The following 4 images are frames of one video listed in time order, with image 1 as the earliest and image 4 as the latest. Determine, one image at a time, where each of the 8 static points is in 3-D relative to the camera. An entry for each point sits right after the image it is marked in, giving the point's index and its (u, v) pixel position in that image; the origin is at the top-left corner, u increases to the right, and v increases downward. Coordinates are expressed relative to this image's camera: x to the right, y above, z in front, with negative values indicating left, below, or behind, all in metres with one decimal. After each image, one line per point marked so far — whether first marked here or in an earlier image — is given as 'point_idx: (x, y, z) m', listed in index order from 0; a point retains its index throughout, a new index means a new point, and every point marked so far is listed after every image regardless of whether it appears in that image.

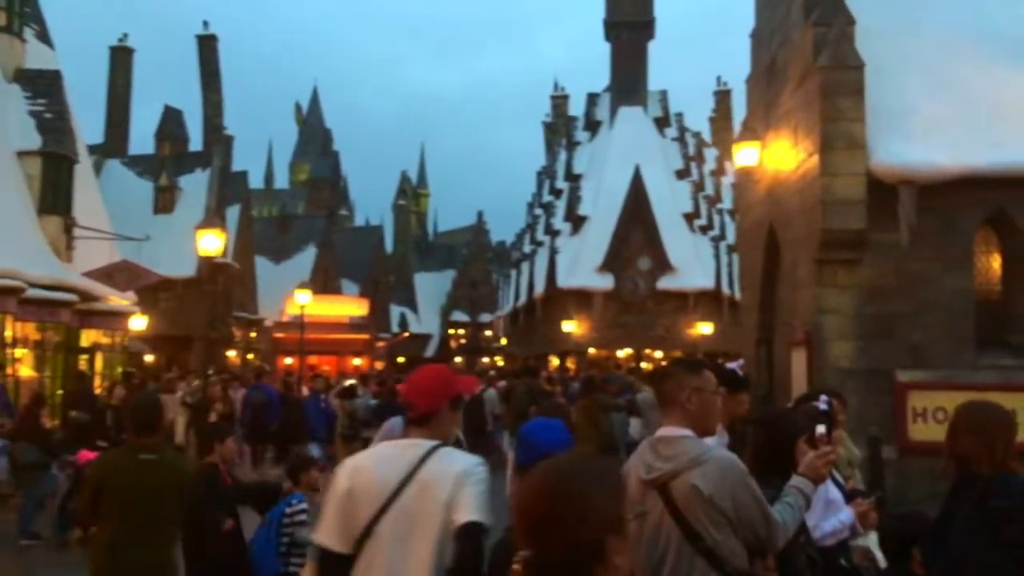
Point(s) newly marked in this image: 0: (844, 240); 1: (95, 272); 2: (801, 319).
0: (+3.7, +0.5, +12.5) m
1: (-7.9, +0.2, +21.9) m
2: (+3.4, -0.4, +13.5) m
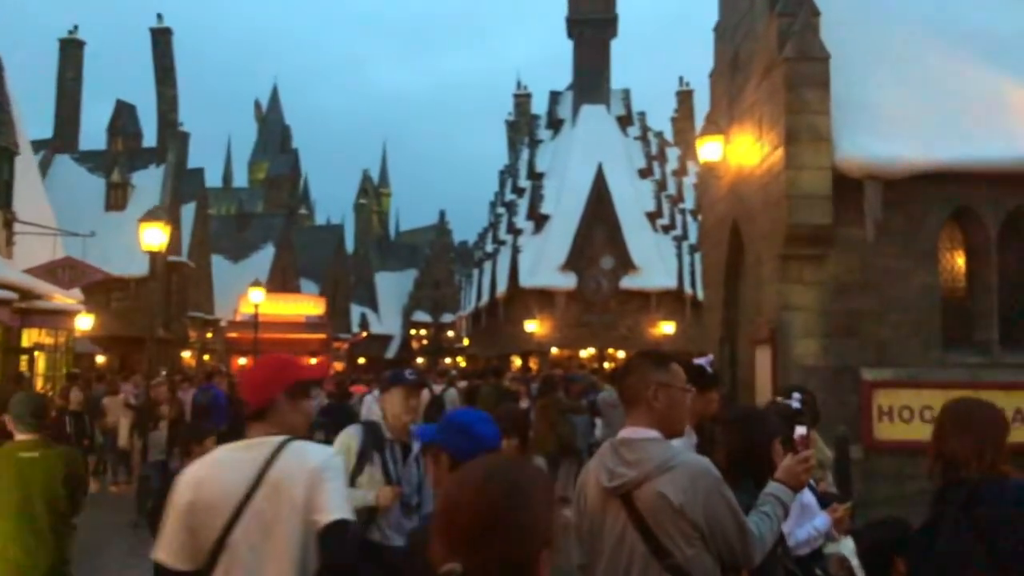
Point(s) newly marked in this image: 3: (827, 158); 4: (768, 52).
0: (+3.2, +0.6, +12.2) m
1: (-8.7, +0.3, +21.3) m
2: (+3.0, -0.3, +13.2) m
3: (+3.4, +1.4, +12.2) m
4: (+3.0, +2.8, +13.4) m
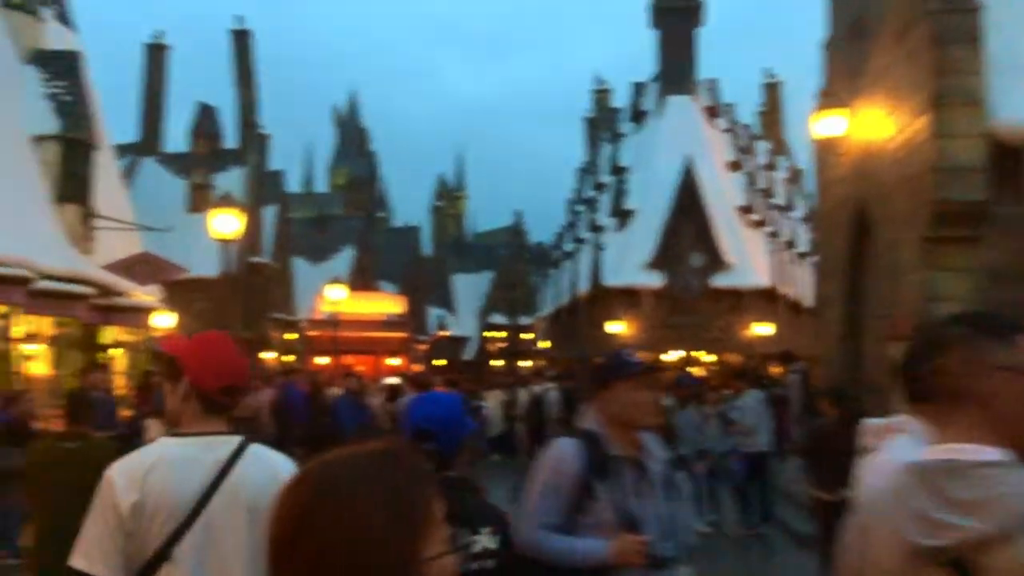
0: (+4.2, +0.7, +10.6) m
1: (-7.0, +0.3, +20.4) m
2: (+4.0, -0.2, +11.6) m
3: (+4.4, +1.5, +10.6) m
4: (+4.1, +2.9, +11.8) m
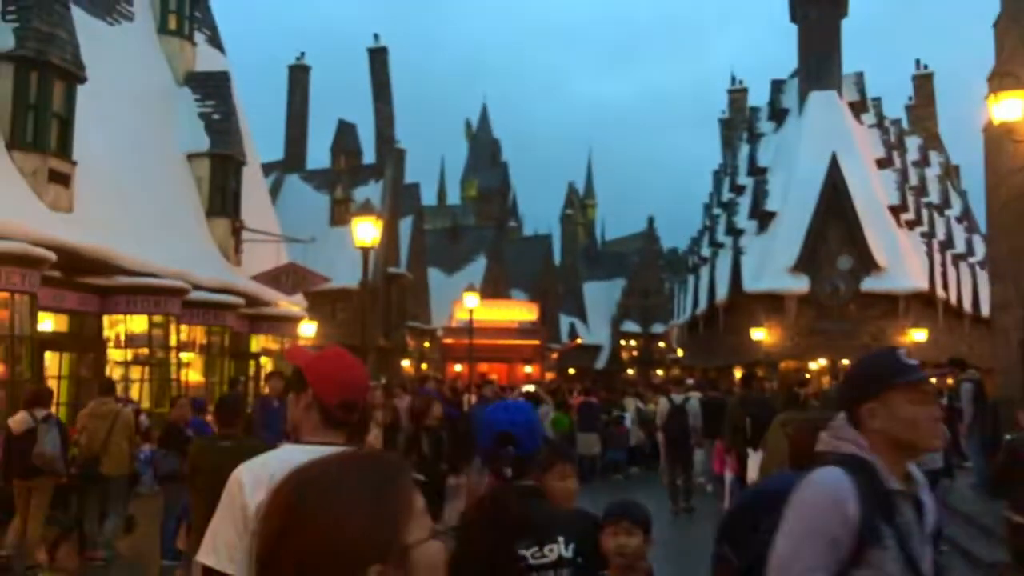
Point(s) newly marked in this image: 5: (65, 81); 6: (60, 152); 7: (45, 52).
0: (+5.6, +0.7, +9.5) m
1: (-4.5, +0.2, +20.5) m
2: (+5.5, -0.2, +10.5) m
3: (+5.7, +1.5, +9.4) m
4: (+5.6, +2.9, +10.7) m
5: (-6.2, +2.9, +15.7) m
6: (-6.2, +1.9, +15.5) m
7: (-6.2, +3.2, +15.0) m
